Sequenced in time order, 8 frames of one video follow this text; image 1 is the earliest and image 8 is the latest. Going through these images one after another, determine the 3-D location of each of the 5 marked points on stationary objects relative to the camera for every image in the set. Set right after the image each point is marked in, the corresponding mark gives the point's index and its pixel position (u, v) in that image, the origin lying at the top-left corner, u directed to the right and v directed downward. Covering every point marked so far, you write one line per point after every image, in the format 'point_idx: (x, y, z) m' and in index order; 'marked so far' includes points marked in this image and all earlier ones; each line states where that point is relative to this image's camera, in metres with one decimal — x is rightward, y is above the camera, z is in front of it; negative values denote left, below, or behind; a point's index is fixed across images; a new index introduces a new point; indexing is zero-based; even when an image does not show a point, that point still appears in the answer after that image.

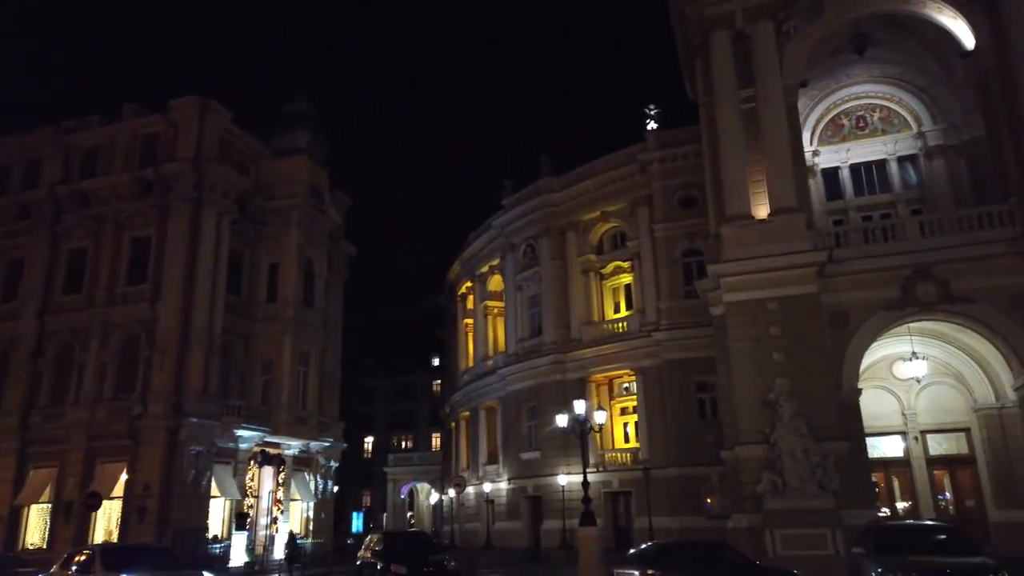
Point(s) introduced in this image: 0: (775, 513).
0: (+6.7, -5.8, +19.3) m
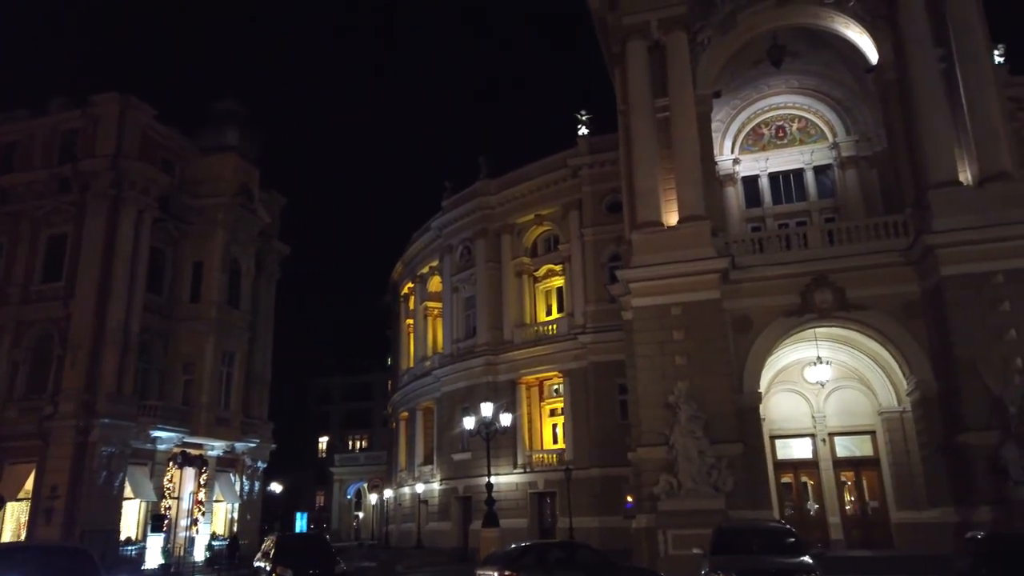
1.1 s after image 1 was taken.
0: (+4.1, -6.0, +19.7) m
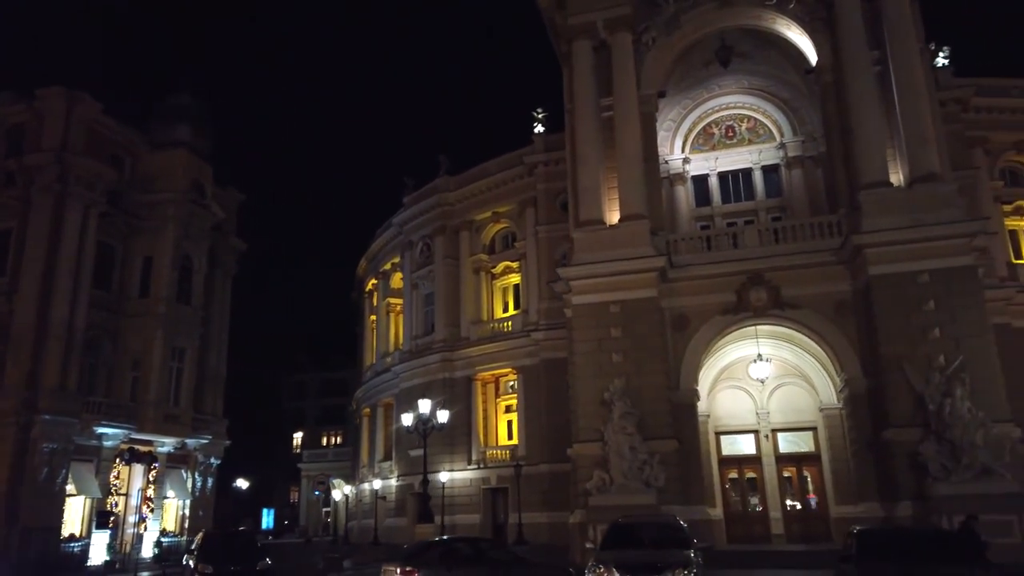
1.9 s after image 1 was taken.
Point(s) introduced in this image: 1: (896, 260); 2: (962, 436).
0: (+2.3, -5.9, +20.0) m
1: (+10.4, +0.8, +20.0) m
2: (+10.6, -3.5, +17.5) m
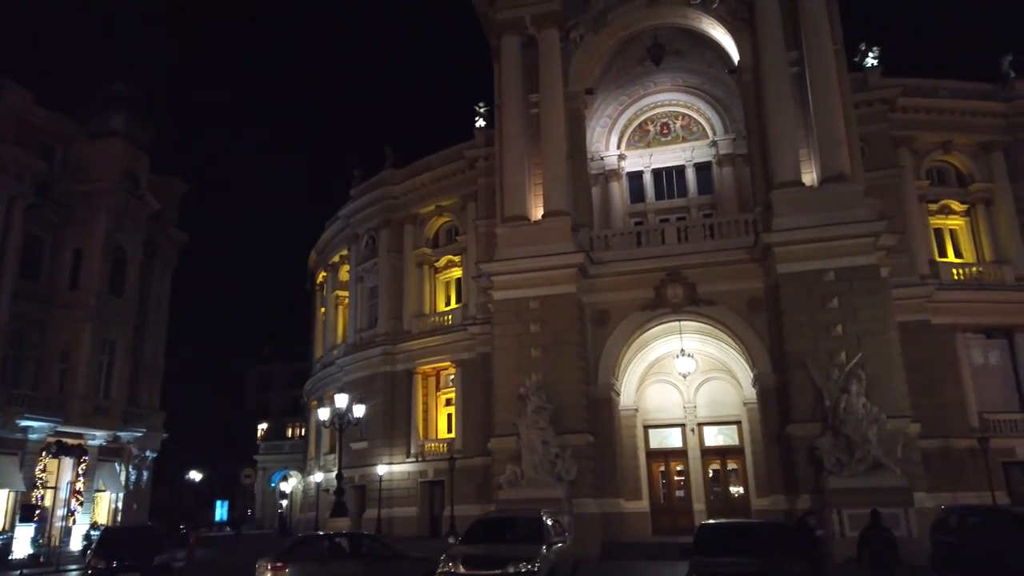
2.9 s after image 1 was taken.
0: (-0.1, -5.8, +20.2) m
1: (+8.1, +0.8, +20.4) m
2: (+8.3, -3.5, +18.0) m
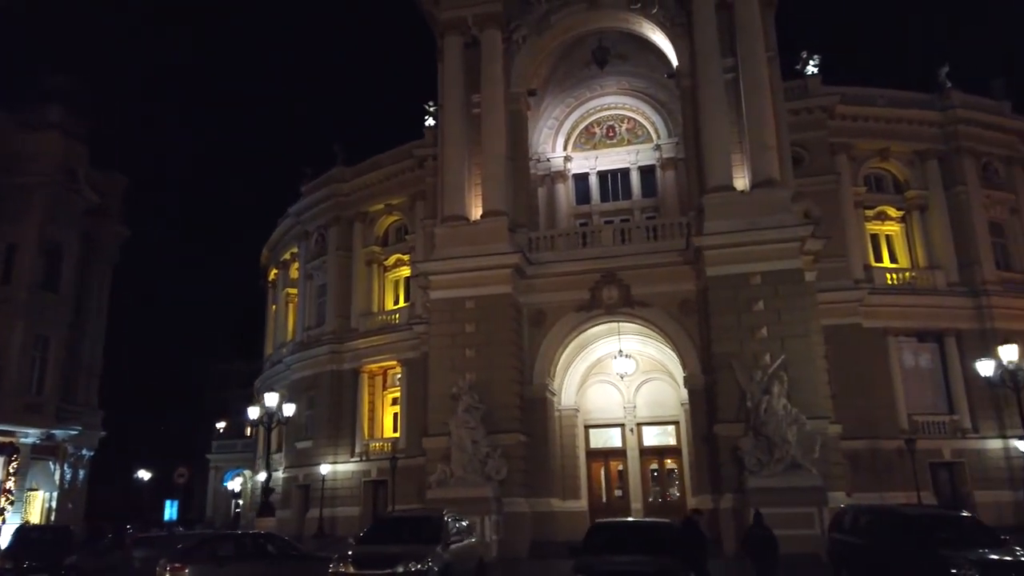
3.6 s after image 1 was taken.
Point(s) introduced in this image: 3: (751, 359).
0: (-2.0, -5.8, +20.2) m
1: (+6.2, +0.7, +20.8) m
2: (+6.5, -3.6, +18.4) m
3: (+6.4, -1.9, +19.9) m
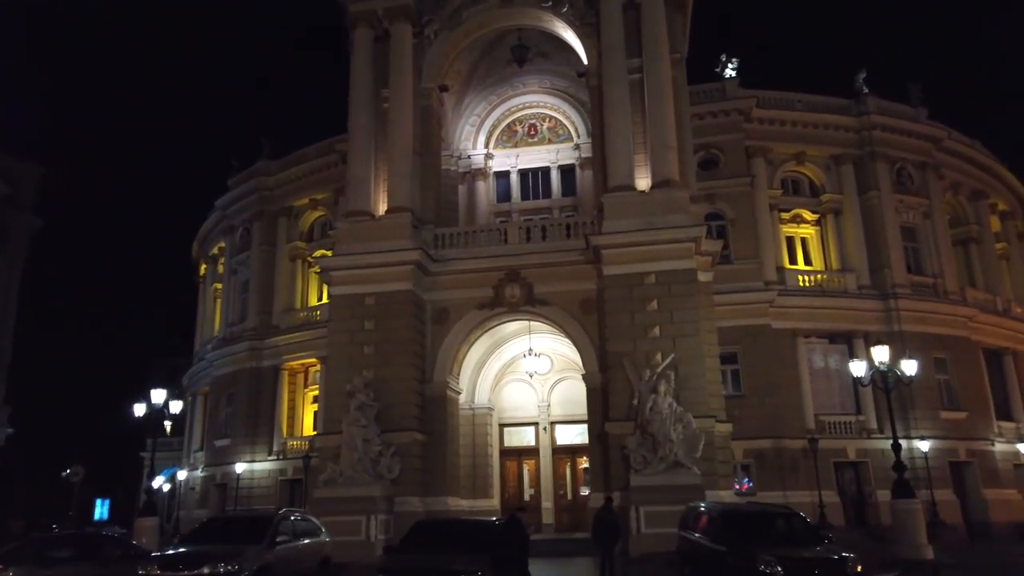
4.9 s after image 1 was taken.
0: (-5.0, -5.7, +19.9) m
1: (+3.3, +0.8, +20.8) m
2: (+3.7, -3.5, +18.4) m
3: (+3.5, -1.9, +19.9) m
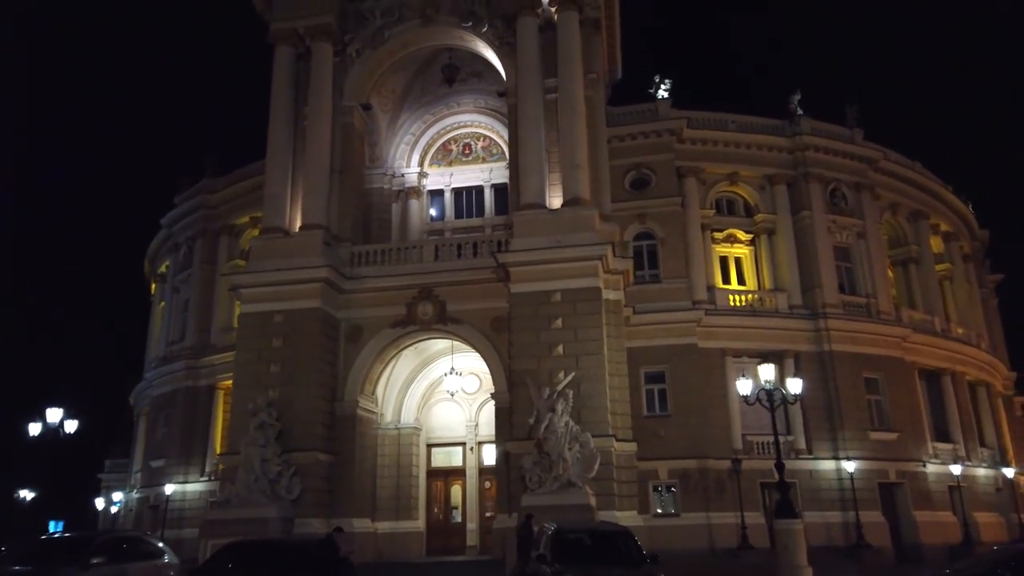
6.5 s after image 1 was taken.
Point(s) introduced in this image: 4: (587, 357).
0: (-7.6, -6.2, +19.6) m
1: (+0.7, +0.3, +20.7) m
2: (+1.1, -4.0, +18.2) m
3: (+0.9, -2.4, +19.8) m
4: (+2.0, -1.9, +19.8) m
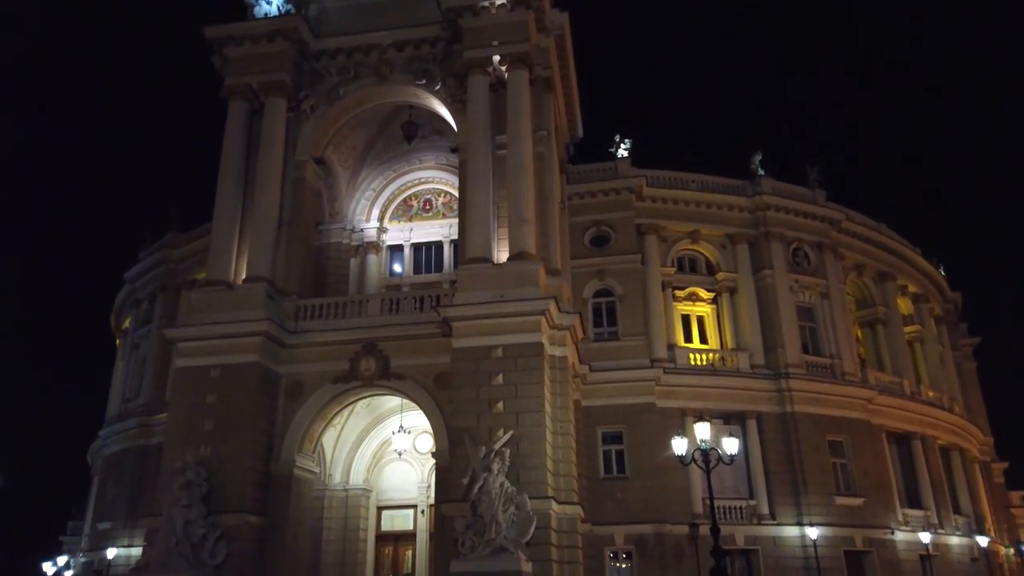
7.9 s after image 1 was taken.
0: (-9.3, -7.5, +18.5) m
1: (-0.9, -1.3, +20.3) m
2: (-0.6, -5.3, +17.4) m
3: (-0.7, -3.8, +19.1) m
4: (+0.4, -3.3, +19.2) m
